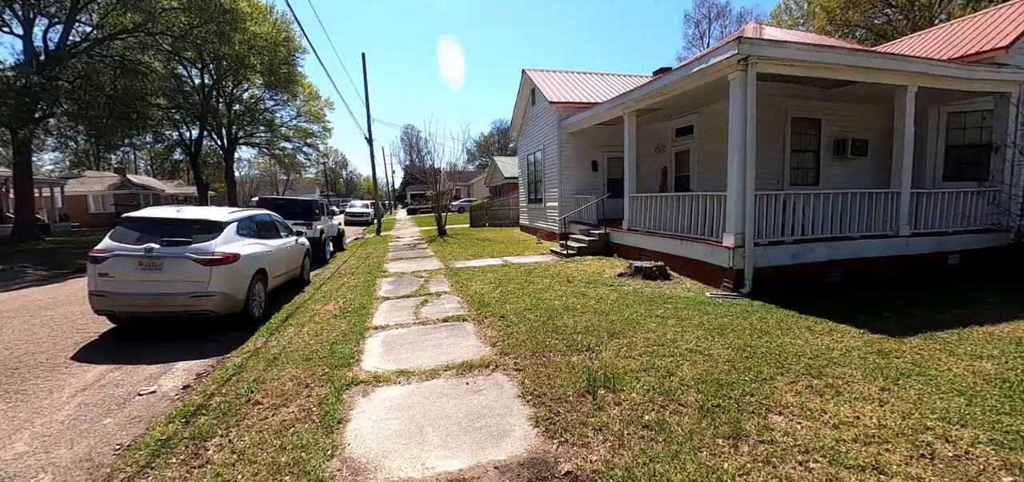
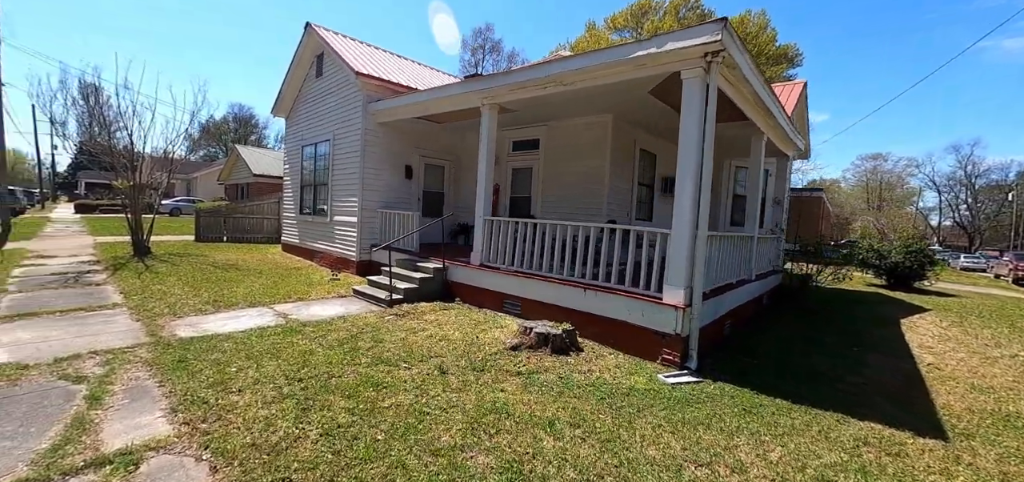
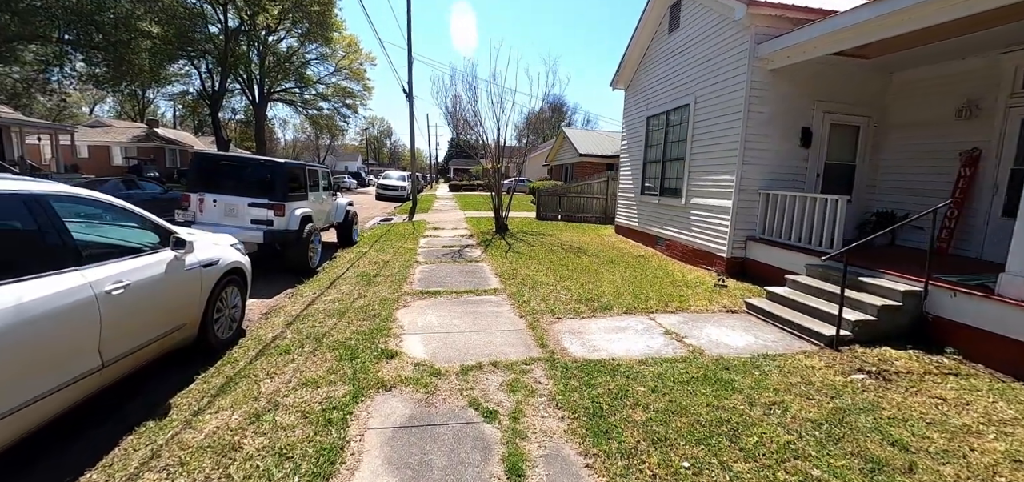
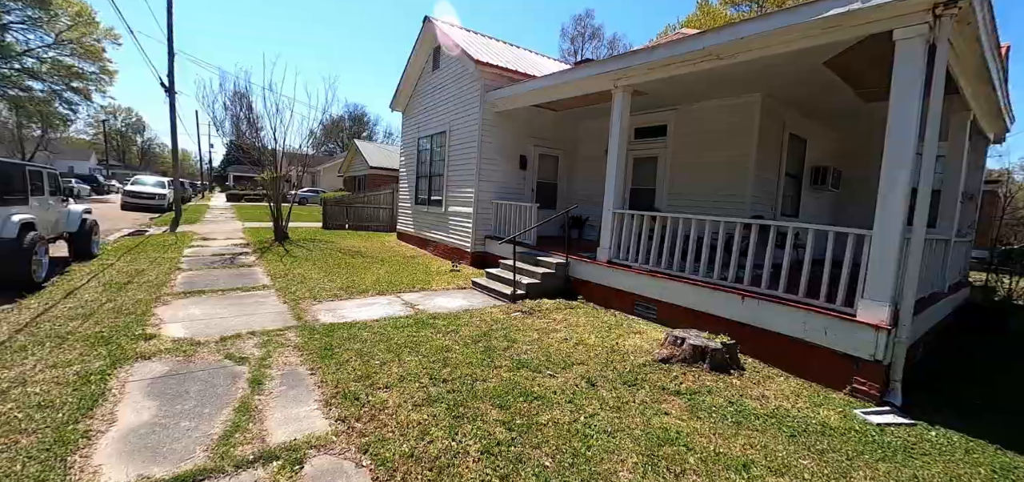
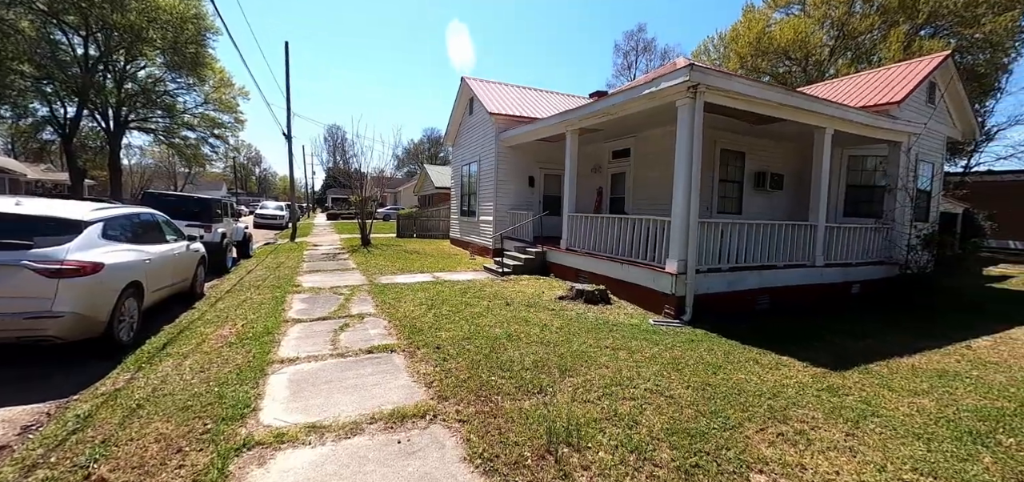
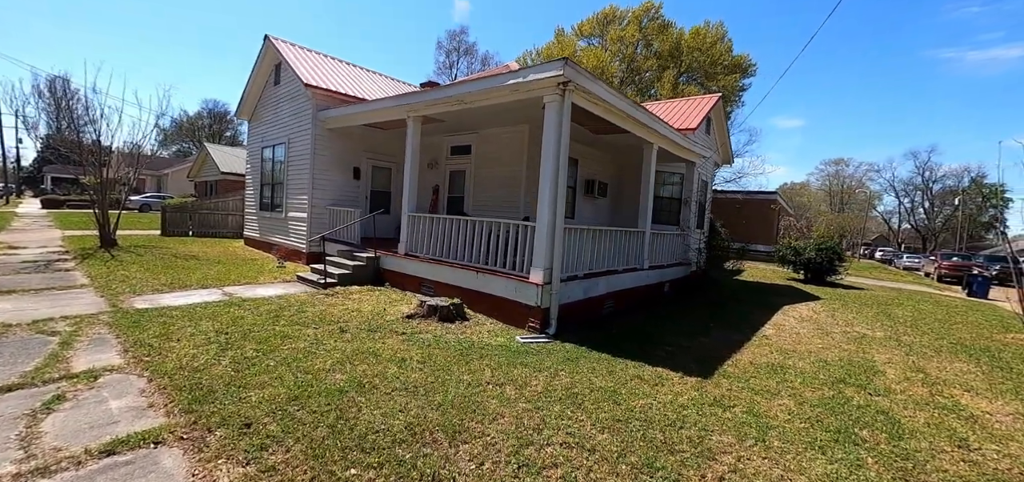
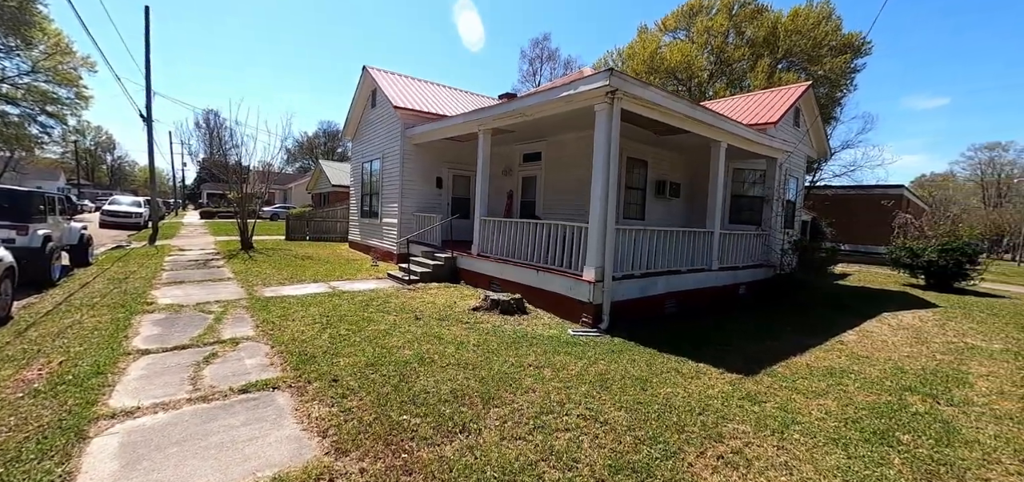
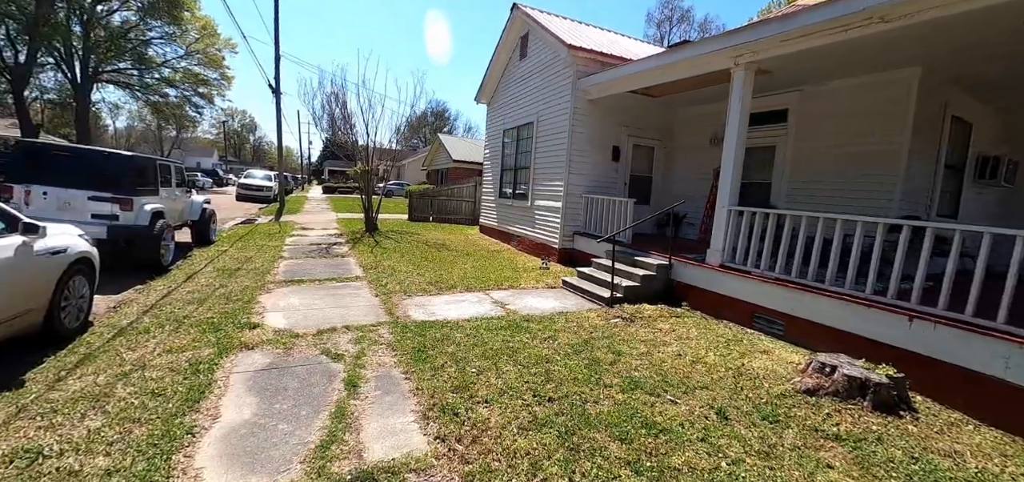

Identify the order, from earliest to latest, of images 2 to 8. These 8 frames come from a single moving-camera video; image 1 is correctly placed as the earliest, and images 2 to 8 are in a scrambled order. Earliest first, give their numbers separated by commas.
5, 7, 6, 2, 4, 8, 3
